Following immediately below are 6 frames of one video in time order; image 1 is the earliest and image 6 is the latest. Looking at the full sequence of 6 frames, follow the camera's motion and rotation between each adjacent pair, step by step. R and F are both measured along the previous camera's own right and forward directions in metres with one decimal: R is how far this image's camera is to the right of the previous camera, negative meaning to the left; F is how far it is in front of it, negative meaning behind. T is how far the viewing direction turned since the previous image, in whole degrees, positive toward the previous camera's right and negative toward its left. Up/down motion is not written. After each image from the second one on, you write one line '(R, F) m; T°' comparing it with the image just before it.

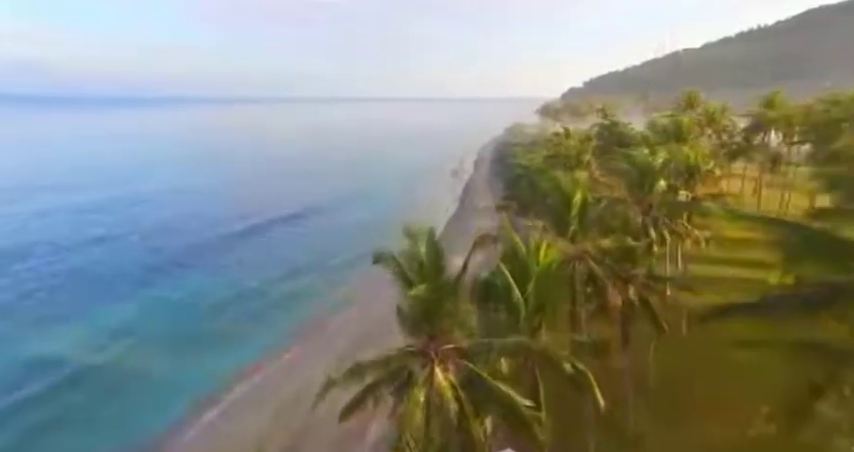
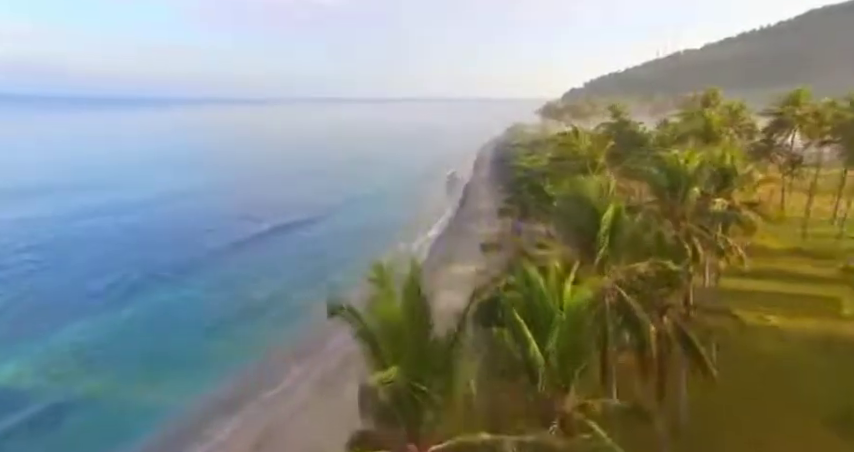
(+0.3, +2.7) m; 0°
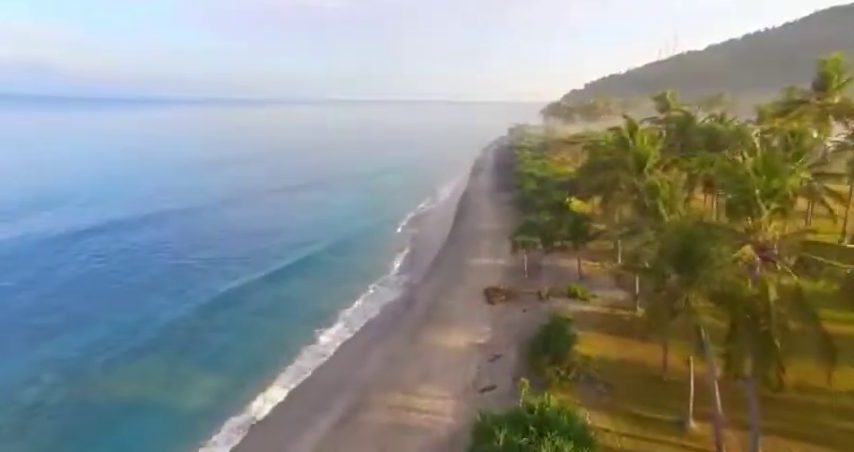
(+1.0, +11.9) m; 0°
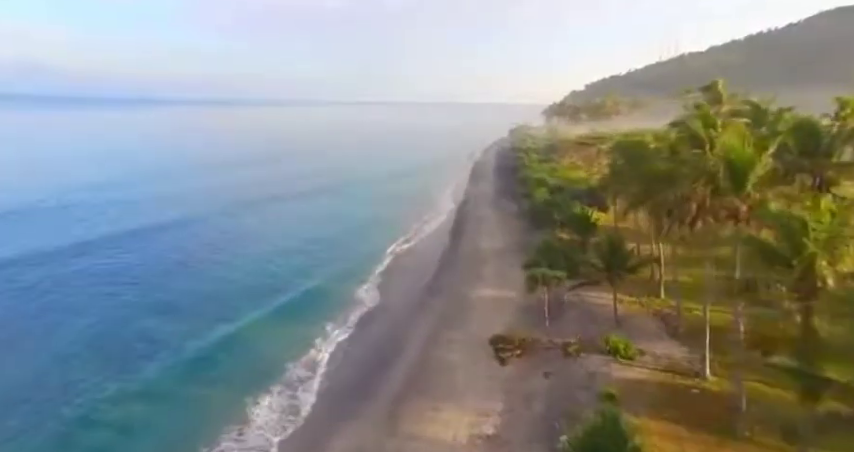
(+0.5, +6.8) m; 0°
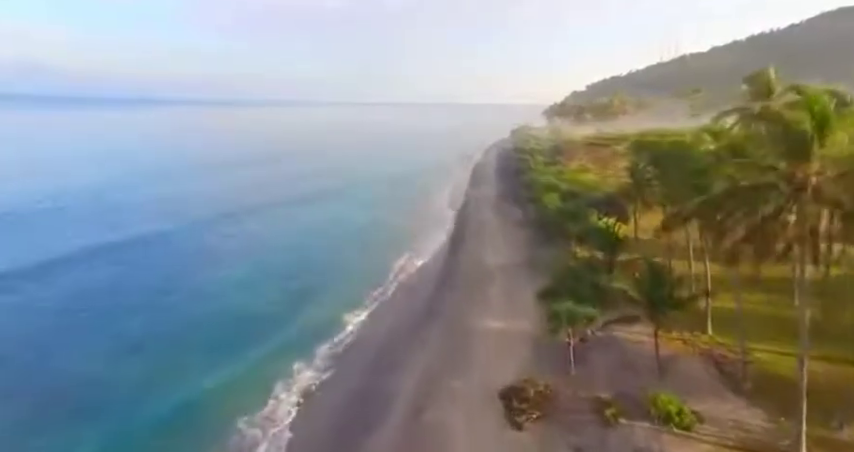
(+0.2, +4.5) m; 0°
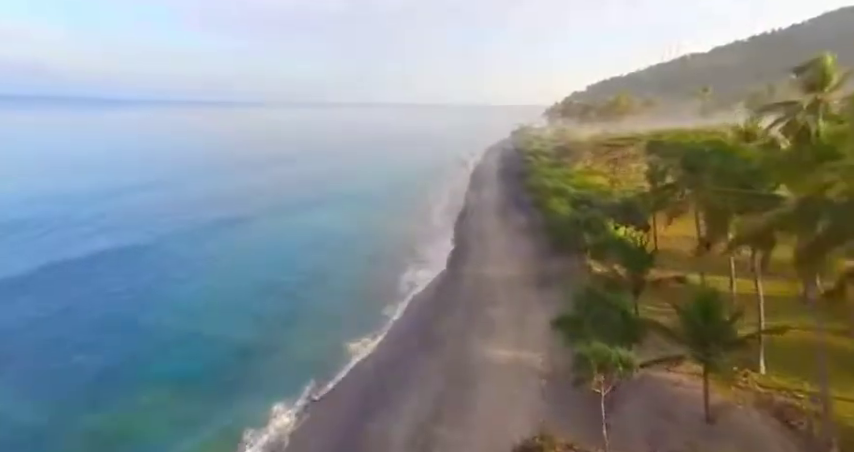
(+0.2, +3.4) m; 0°
